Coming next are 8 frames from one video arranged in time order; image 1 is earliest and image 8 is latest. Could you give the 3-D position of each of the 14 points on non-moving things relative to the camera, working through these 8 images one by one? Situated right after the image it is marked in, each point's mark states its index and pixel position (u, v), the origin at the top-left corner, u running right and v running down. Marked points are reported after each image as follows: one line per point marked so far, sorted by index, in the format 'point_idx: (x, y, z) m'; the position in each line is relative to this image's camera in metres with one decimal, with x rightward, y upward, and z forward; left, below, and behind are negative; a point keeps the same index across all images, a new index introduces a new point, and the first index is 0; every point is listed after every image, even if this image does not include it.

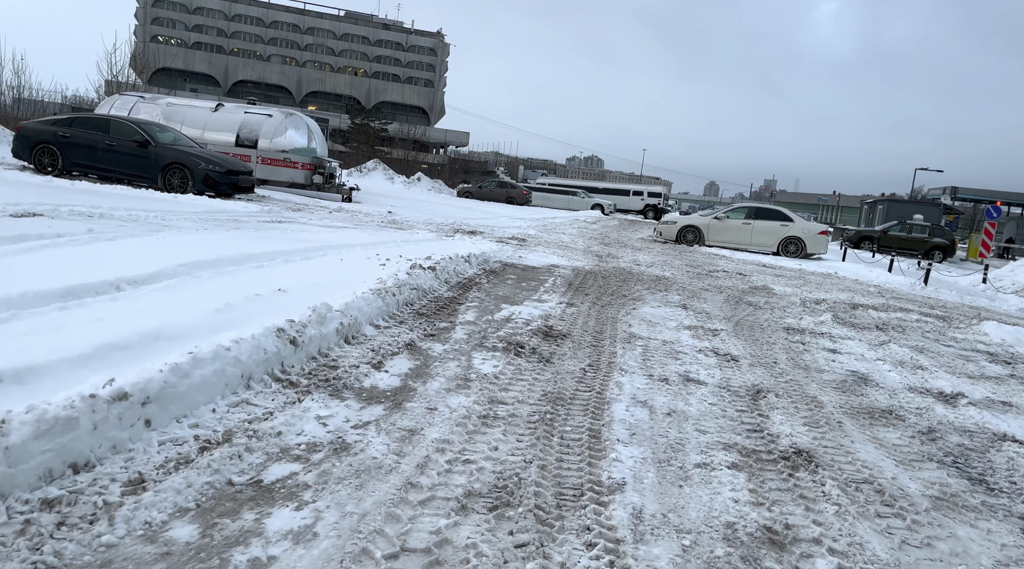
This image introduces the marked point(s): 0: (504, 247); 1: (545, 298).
0: (-0.2, +0.7, +14.6) m
1: (+0.4, -0.2, +8.8) m
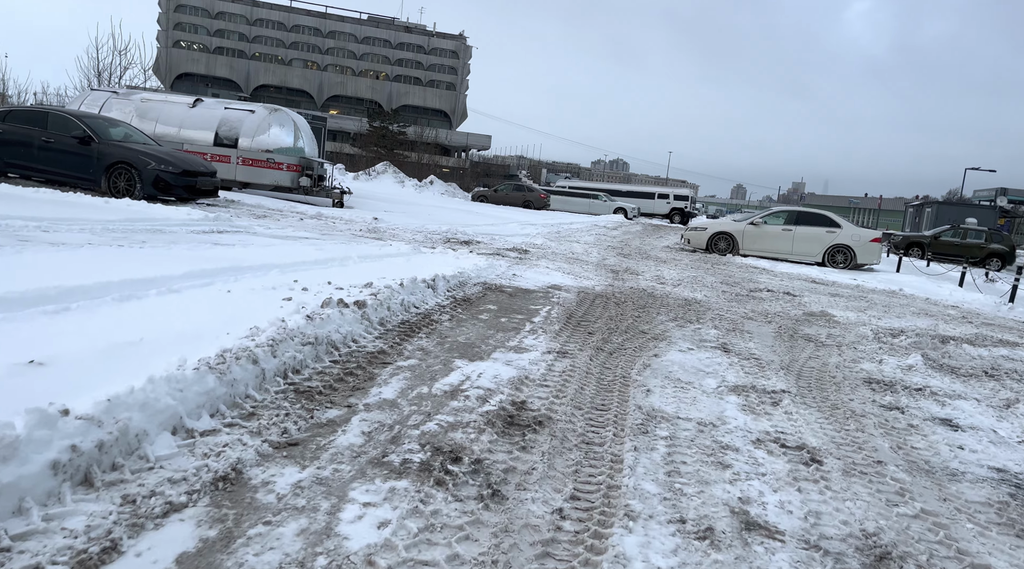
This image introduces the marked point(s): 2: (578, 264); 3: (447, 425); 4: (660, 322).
0: (-0.2, +0.4, +12.0) m
1: (+0.1, -0.5, +6.2) m
2: (+1.2, +0.4, +13.6) m
3: (-0.4, -0.8, +4.0) m
4: (+1.8, -0.5, +8.7) m
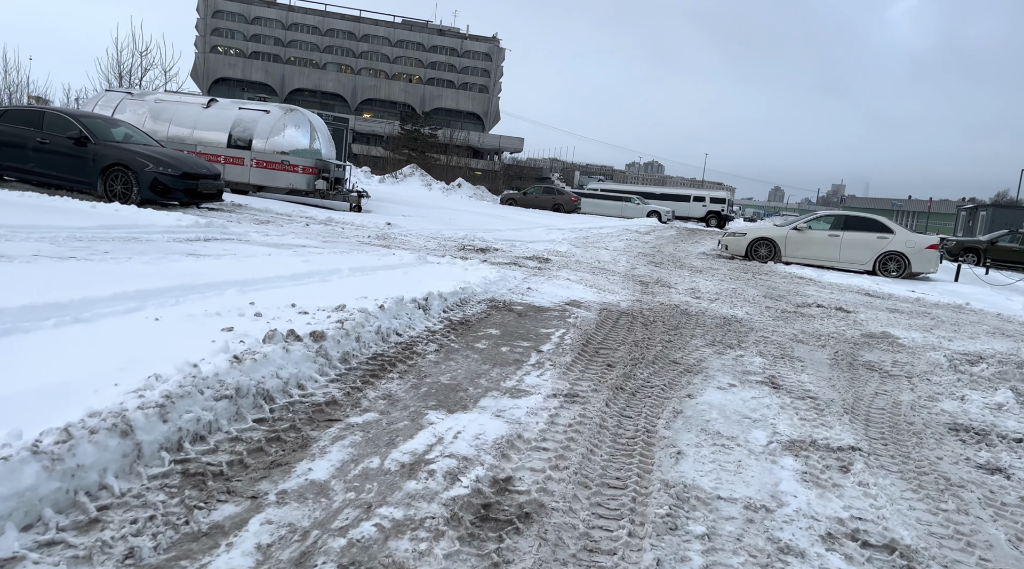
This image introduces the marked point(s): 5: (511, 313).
0: (0.0, +0.2, +10.8) m
1: (+0.1, -0.7, +5.0) m
2: (+1.5, +0.2, +12.4) m
3: (-0.5, -0.9, +2.8) m
4: (+1.8, -0.6, +7.4) m
5: (0.0, -0.3, +7.6) m
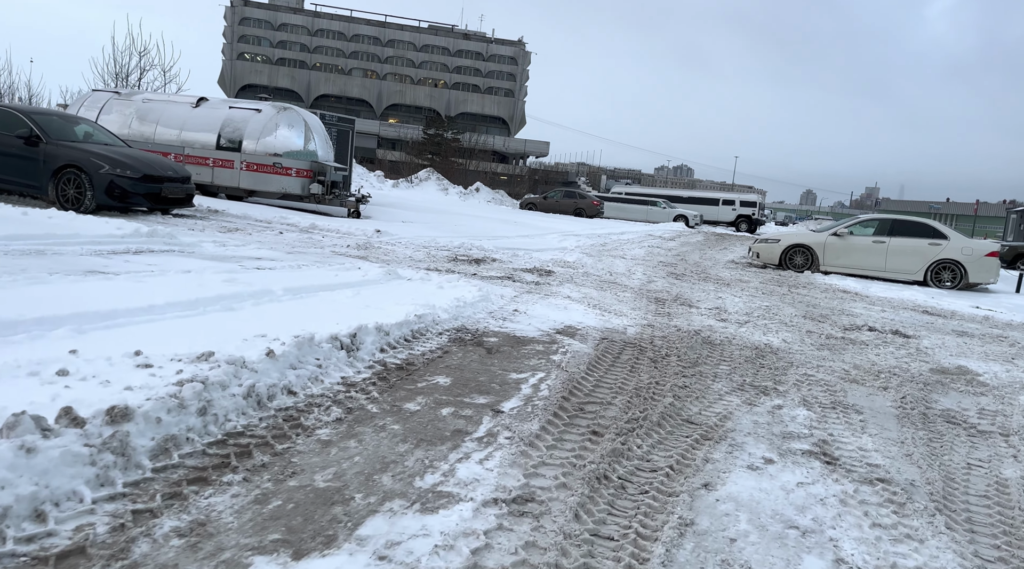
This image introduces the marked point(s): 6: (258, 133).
0: (-0.1, -0.1, +9.1) m
1: (-0.2, -0.9, +3.3) m
2: (+1.5, -0.1, +10.6) m
3: (-0.9, -1.1, +1.1) m
4: (+1.6, -0.9, +5.6) m
5: (-0.3, -0.5, +5.9) m
6: (-6.9, +4.1, +19.6) m
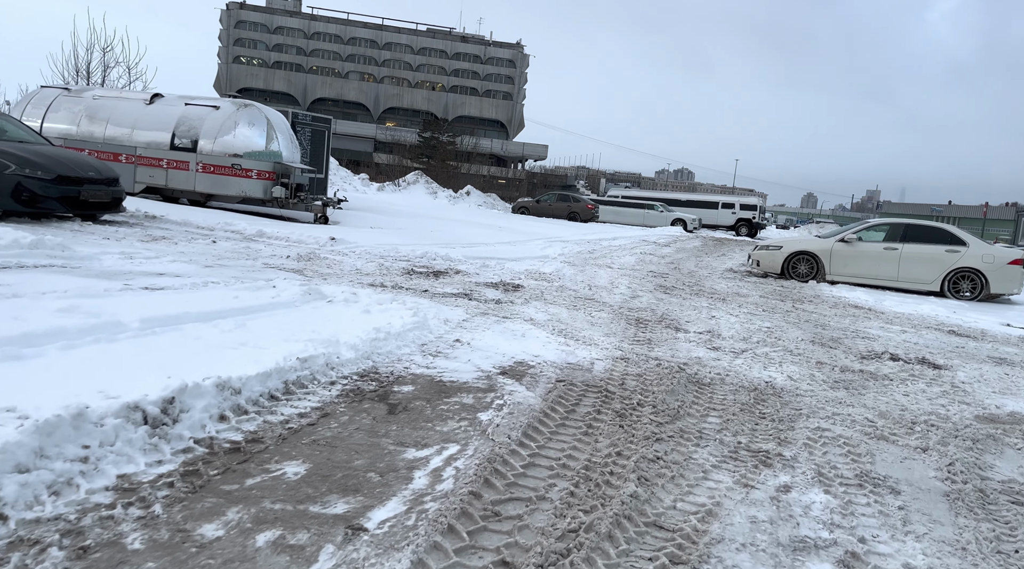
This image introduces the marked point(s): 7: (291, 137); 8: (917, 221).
0: (-0.7, -0.3, +7.6) m
1: (-0.8, -1.1, +1.7) m
2: (+0.9, -0.3, +9.1) m
3: (-1.4, -1.3, -0.4) m
4: (+1.1, -1.1, +4.1) m
5: (-0.8, -0.7, +4.3) m
6: (-7.4, +3.8, +18.1) m
7: (-5.9, +4.0, +19.7) m
8: (+8.6, +1.4, +15.5) m
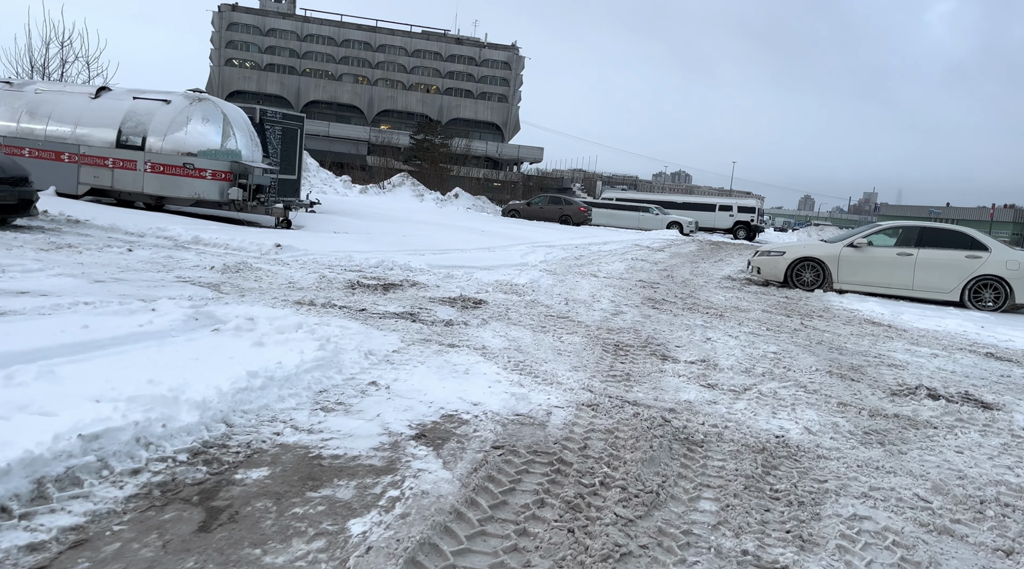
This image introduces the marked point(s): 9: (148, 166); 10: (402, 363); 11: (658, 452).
0: (-1.1, -0.5, +6.0) m
1: (-1.2, -1.3, +0.2) m
2: (+0.5, -0.5, +7.5) m
3: (-1.9, -1.5, -1.9) m
4: (+0.6, -1.2, +2.6) m
5: (-1.2, -0.9, +2.8) m
6: (-7.9, +3.5, +16.6) m
7: (-6.4, +3.7, +18.1) m
8: (+8.1, +1.2, +14.0) m
9: (-8.3, +2.7, +16.6) m
10: (-0.8, -0.6, +5.6) m
11: (+0.9, -1.0, +4.4) m
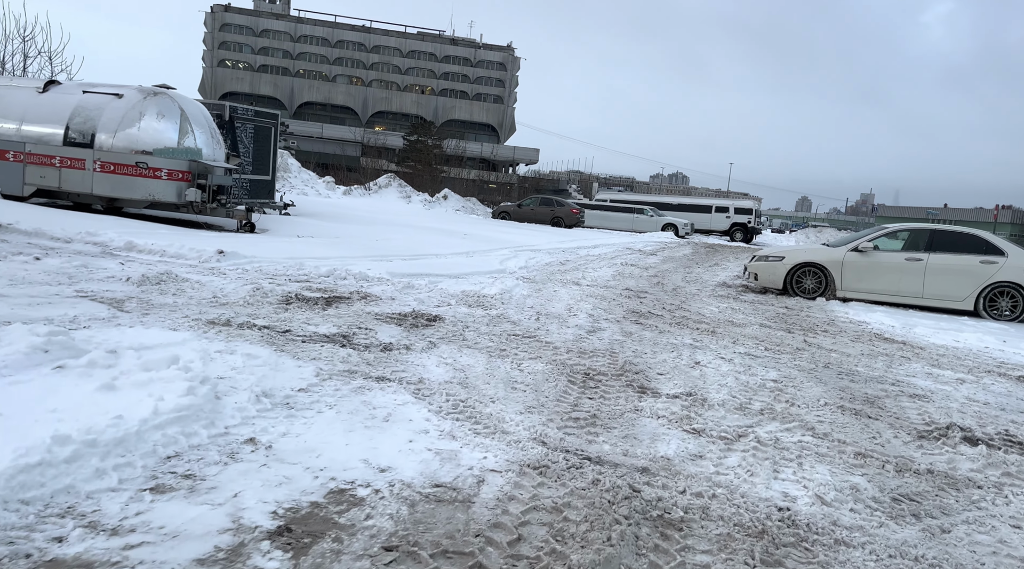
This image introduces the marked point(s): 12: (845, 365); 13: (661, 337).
0: (-1.5, -0.6, +4.9) m
1: (-1.6, -1.4, -1.0) m
2: (+0.1, -0.6, +6.4) m
3: (-2.3, -1.6, -3.1) m
4: (+0.2, -1.3, +1.4) m
5: (-1.6, -1.0, +1.6) m
6: (-8.4, +3.4, +15.4) m
7: (-6.9, +3.6, +16.9) m
8: (+7.7, +1.0, +12.9) m
9: (-8.7, +2.5, +15.4) m
10: (-1.2, -0.7, +4.4) m
11: (+0.5, -1.1, +3.2) m
12: (+3.3, -0.8, +7.3) m
13: (+1.6, -0.6, +8.0) m
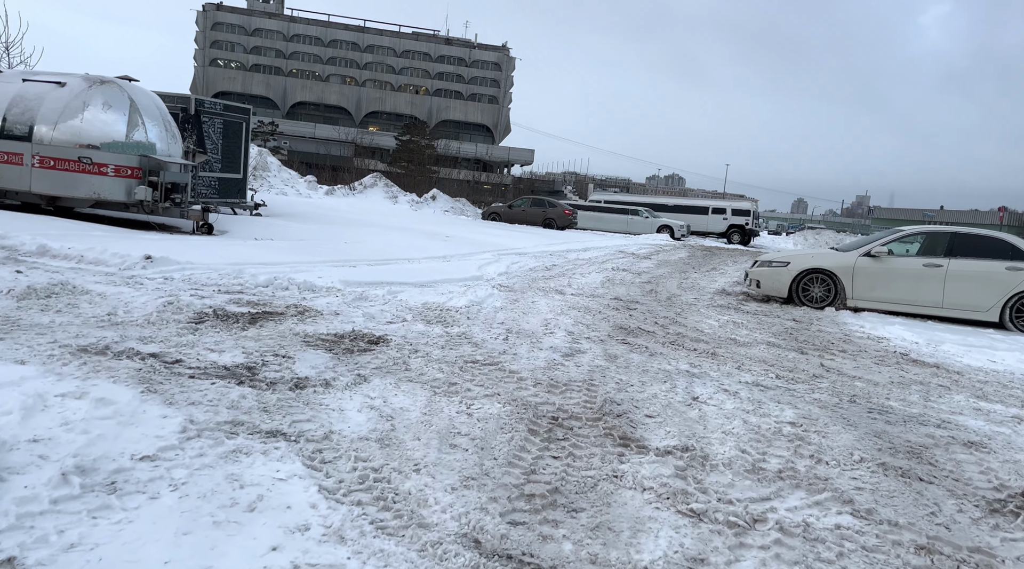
0: (-1.9, -0.7, +3.5) m
1: (-1.9, -1.5, -2.3) m
2: (-0.3, -0.8, +5.0) m
3: (-2.6, -1.7, -4.5) m
4: (-0.1, -1.5, 0.0) m
5: (-2.0, -1.1, +0.3) m
6: (-8.7, +3.2, +14.0) m
7: (-7.3, +3.4, +15.6) m
8: (+7.3, +0.9, +11.6) m
9: (-9.1, +2.4, +14.1) m
10: (-1.6, -0.8, +3.1) m
11: (+0.1, -1.2, +1.9) m
12: (+3.0, -0.9, +6.0) m
13: (+1.3, -0.7, +6.6) m
